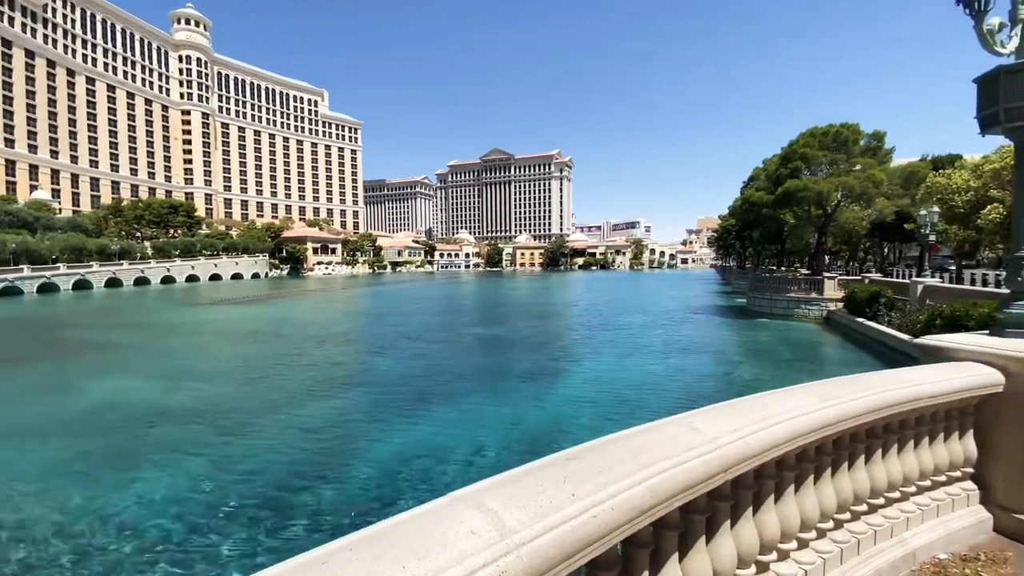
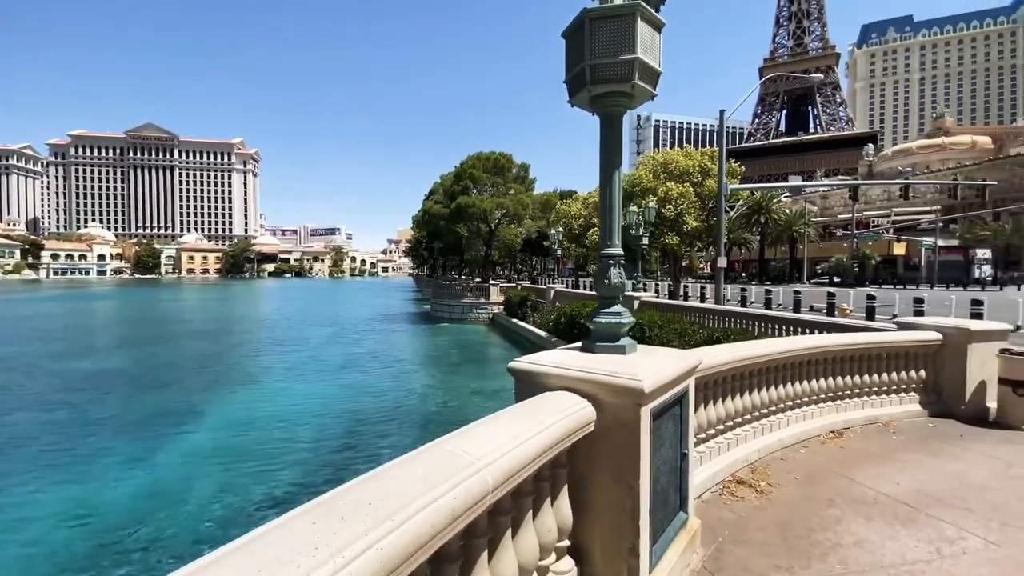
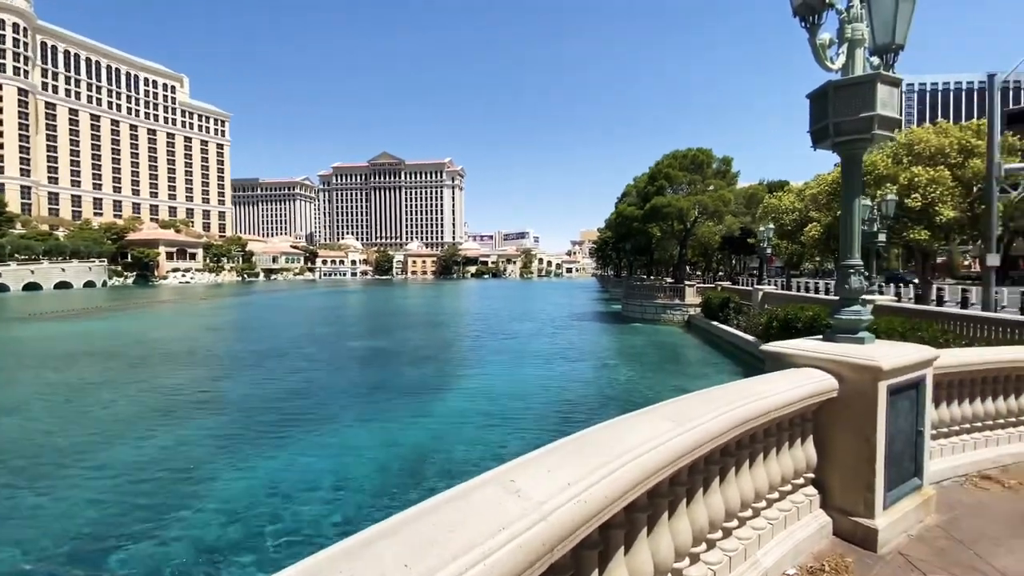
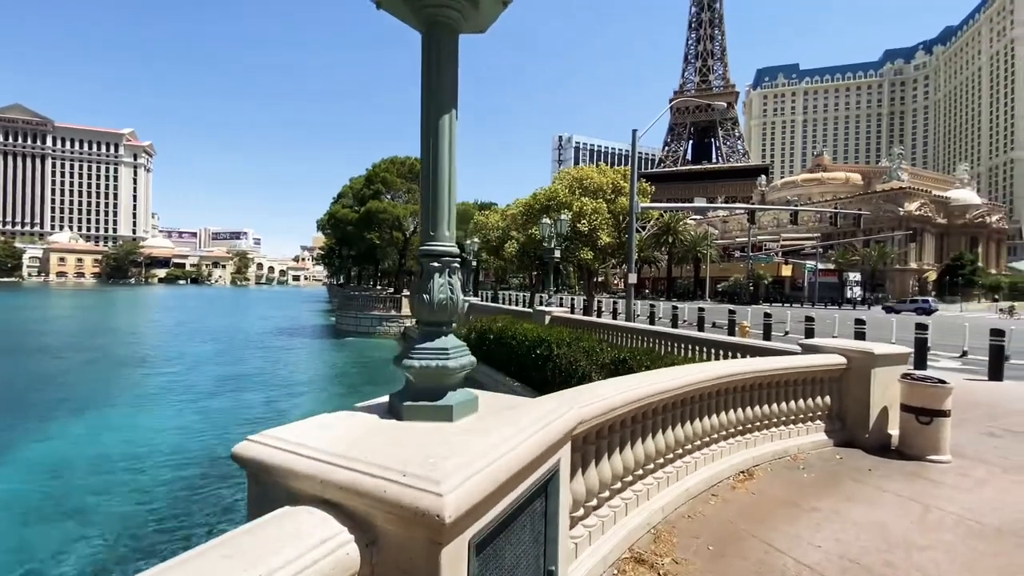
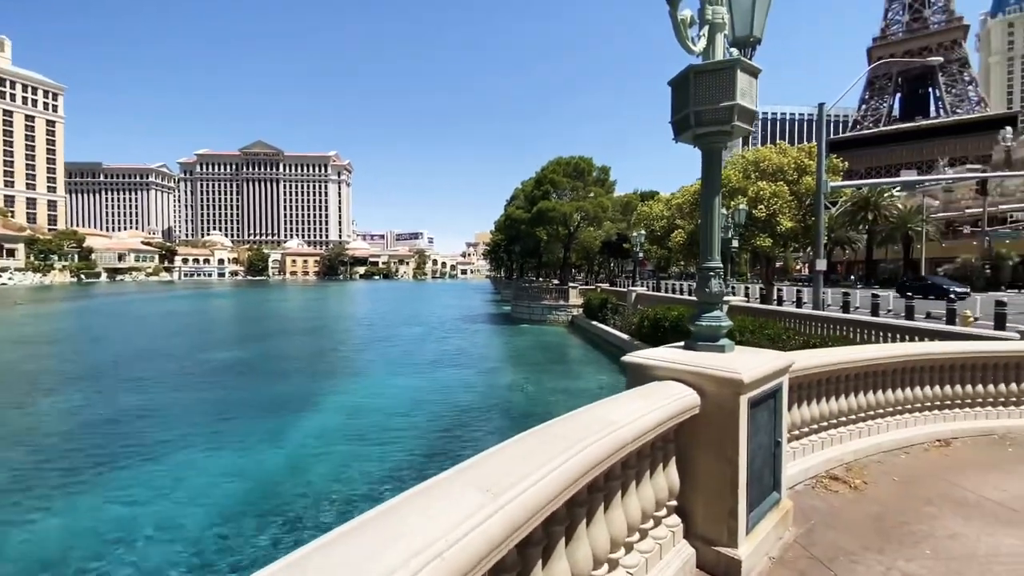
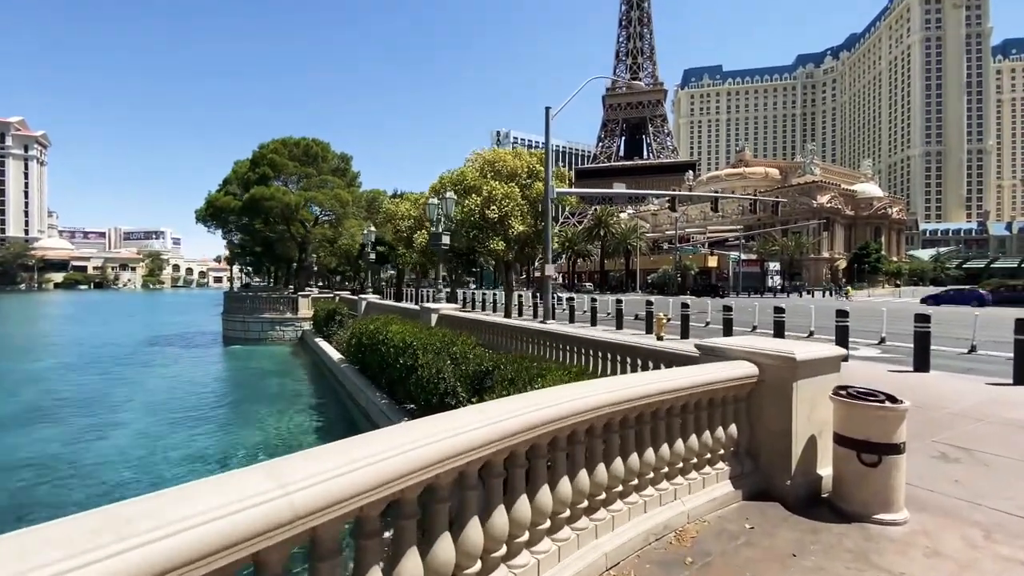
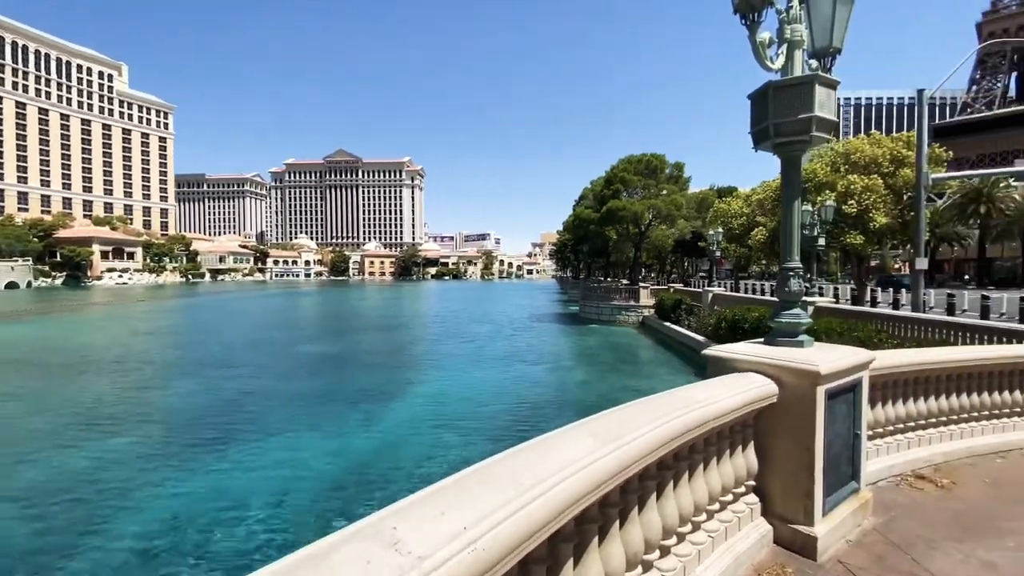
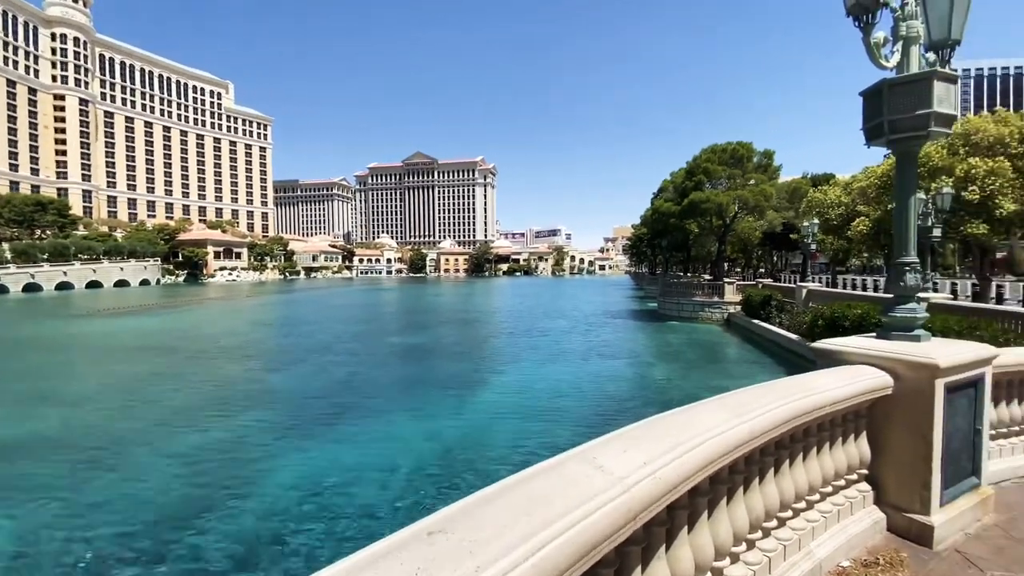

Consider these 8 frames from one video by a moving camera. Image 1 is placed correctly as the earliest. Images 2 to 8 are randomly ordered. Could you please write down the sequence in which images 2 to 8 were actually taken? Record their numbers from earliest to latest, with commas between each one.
8, 3, 7, 5, 2, 4, 6
